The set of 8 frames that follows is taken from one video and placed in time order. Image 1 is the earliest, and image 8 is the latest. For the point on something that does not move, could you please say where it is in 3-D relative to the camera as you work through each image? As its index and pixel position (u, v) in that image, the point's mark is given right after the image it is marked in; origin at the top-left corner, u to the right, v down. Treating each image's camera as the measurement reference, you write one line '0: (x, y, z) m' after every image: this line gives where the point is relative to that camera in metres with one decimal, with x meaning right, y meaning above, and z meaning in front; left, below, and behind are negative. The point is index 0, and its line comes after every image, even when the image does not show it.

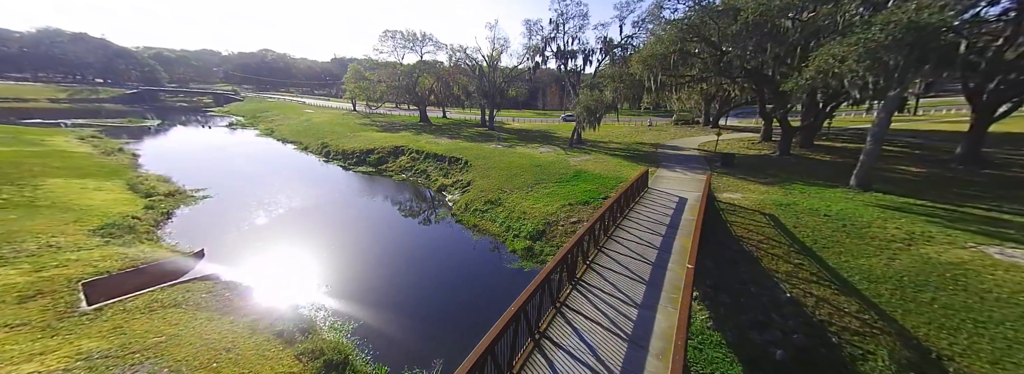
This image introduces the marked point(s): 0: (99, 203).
0: (-19.5, -0.9, +13.7) m
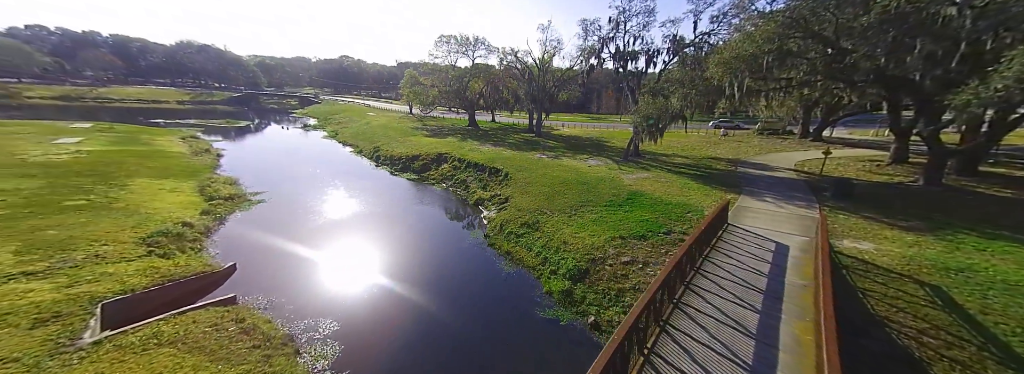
0: (-17.6, -1.1, +14.7) m
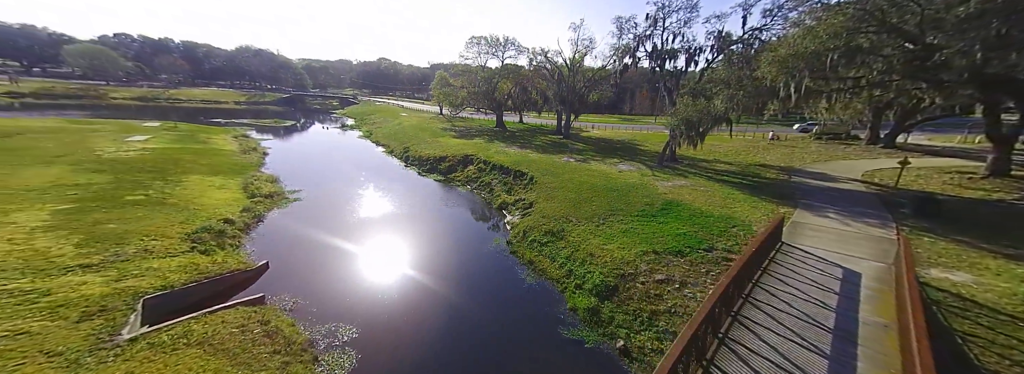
0: (-16.3, -1.0, +15.7) m
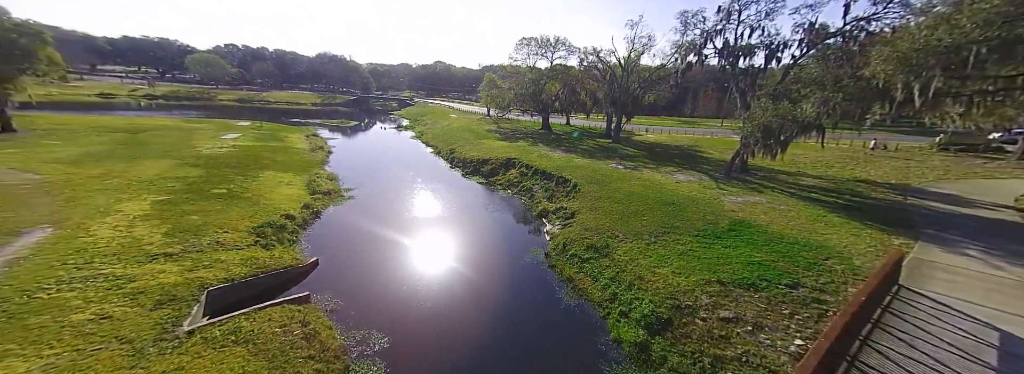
0: (-14.0, -0.8, +17.2) m
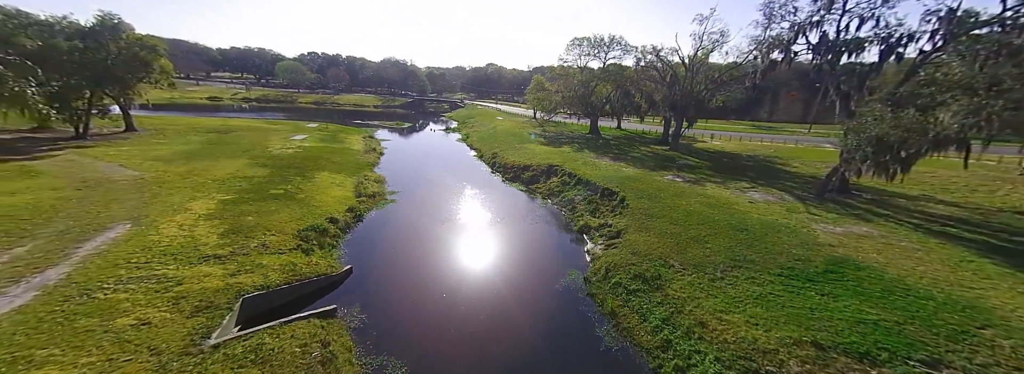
0: (-11.6, -0.9, +18.0) m
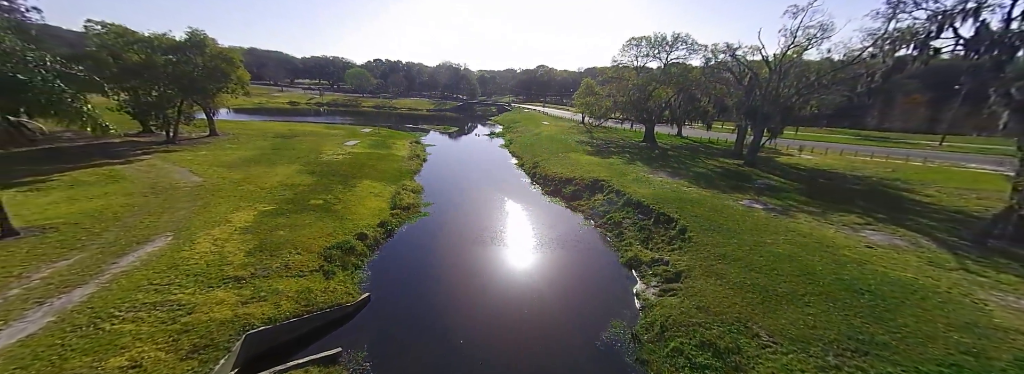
0: (-9.3, -1.7, +17.7) m
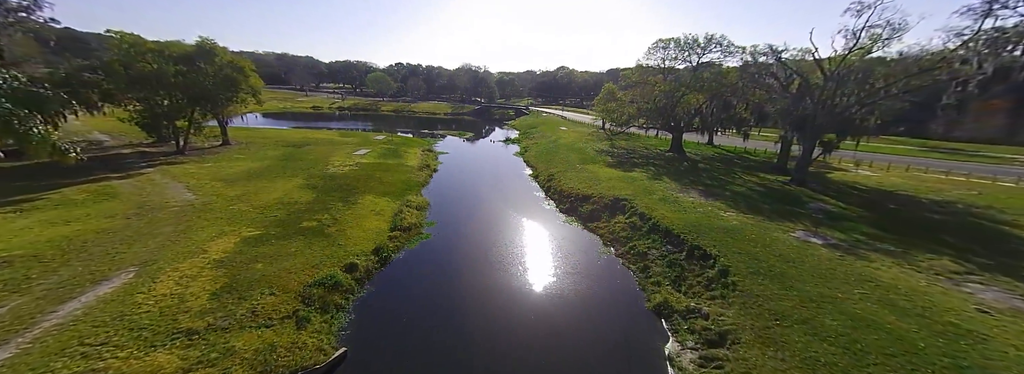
0: (-8.8, -2.9, +16.2) m
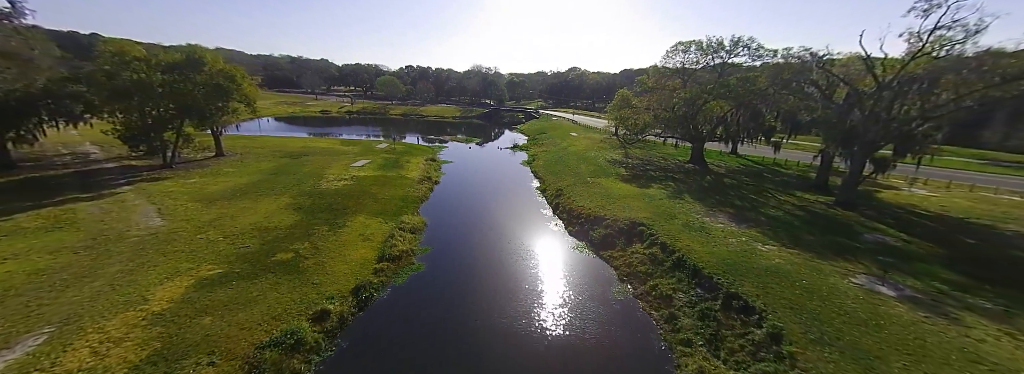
0: (-8.8, -4.3, +14.2) m
